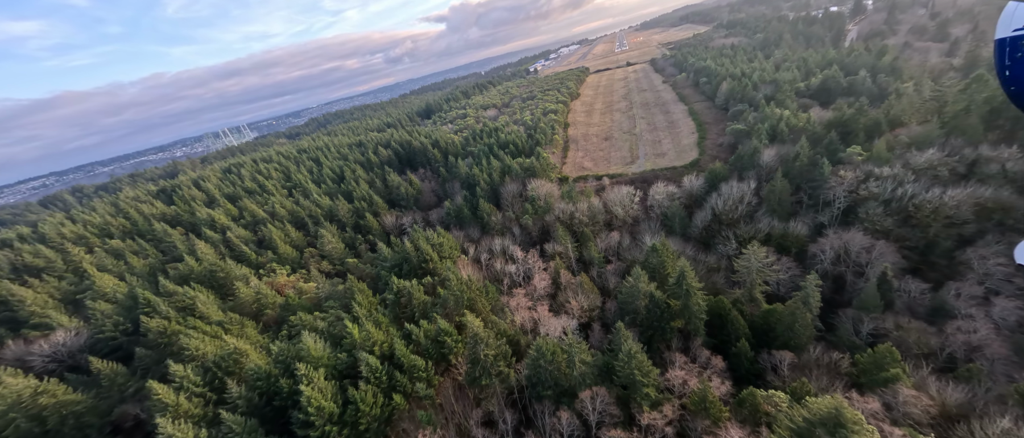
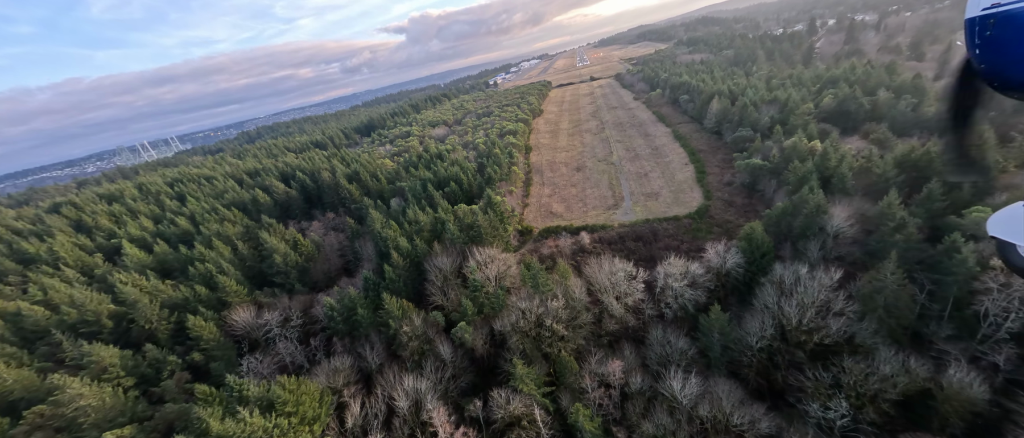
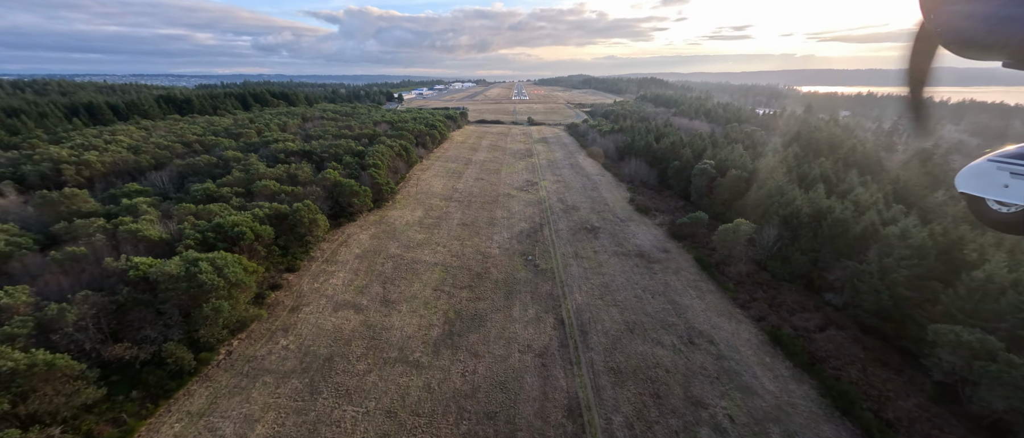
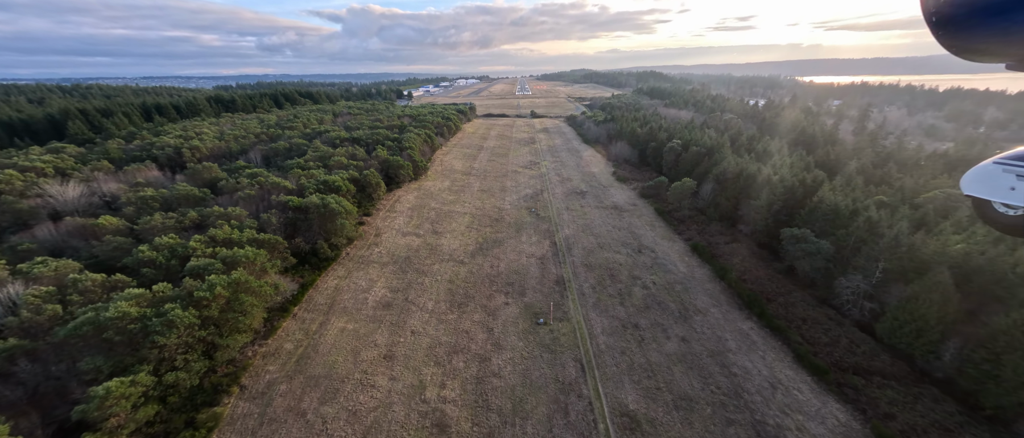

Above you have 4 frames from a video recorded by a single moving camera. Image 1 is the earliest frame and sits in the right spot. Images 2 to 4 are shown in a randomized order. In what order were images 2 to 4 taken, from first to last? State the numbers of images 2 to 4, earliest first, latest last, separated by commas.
2, 4, 3
